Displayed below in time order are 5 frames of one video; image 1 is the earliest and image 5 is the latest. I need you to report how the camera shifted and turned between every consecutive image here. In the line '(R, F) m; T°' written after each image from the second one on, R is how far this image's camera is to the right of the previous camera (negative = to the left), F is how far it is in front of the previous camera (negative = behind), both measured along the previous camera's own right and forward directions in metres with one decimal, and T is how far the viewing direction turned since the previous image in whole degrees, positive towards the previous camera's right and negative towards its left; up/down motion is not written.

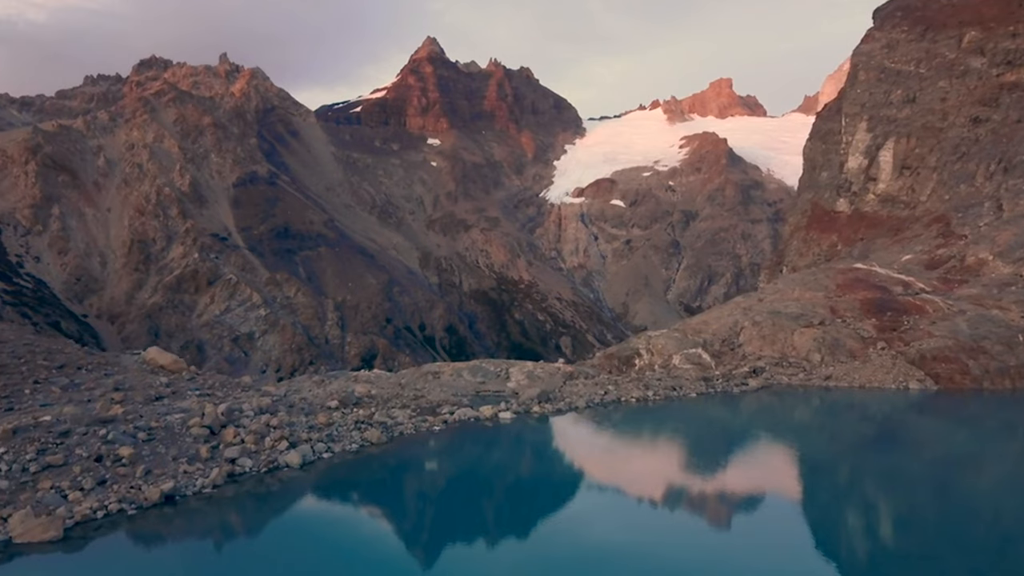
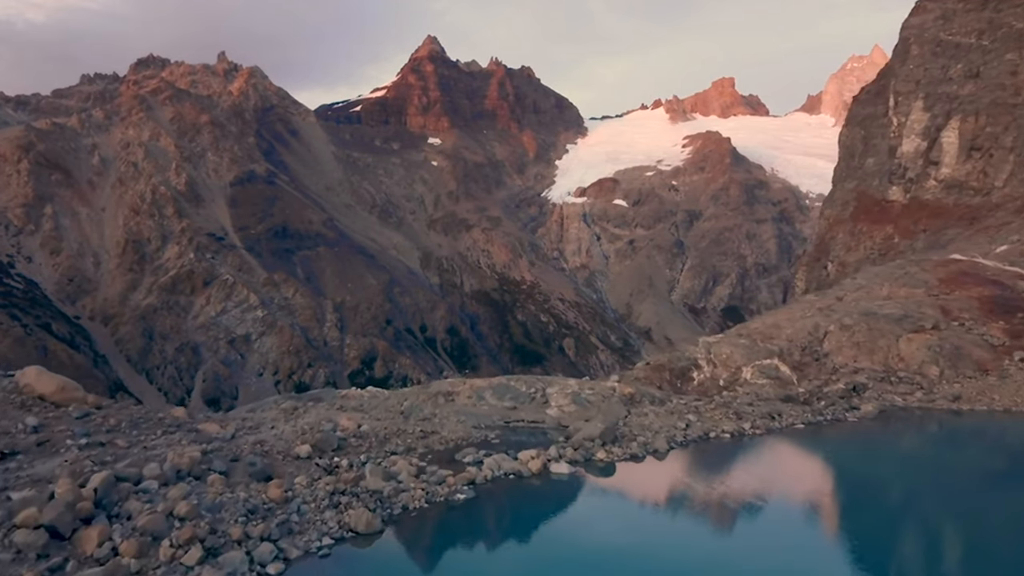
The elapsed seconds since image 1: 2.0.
(-0.4, +2.6) m; 0°
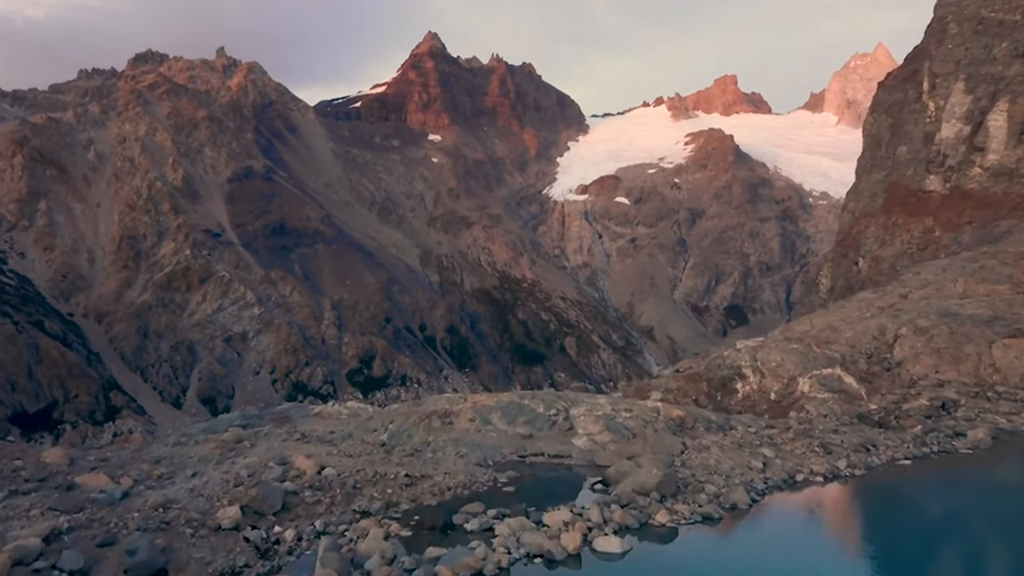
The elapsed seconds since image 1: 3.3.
(-0.1, +1.8) m; 0°
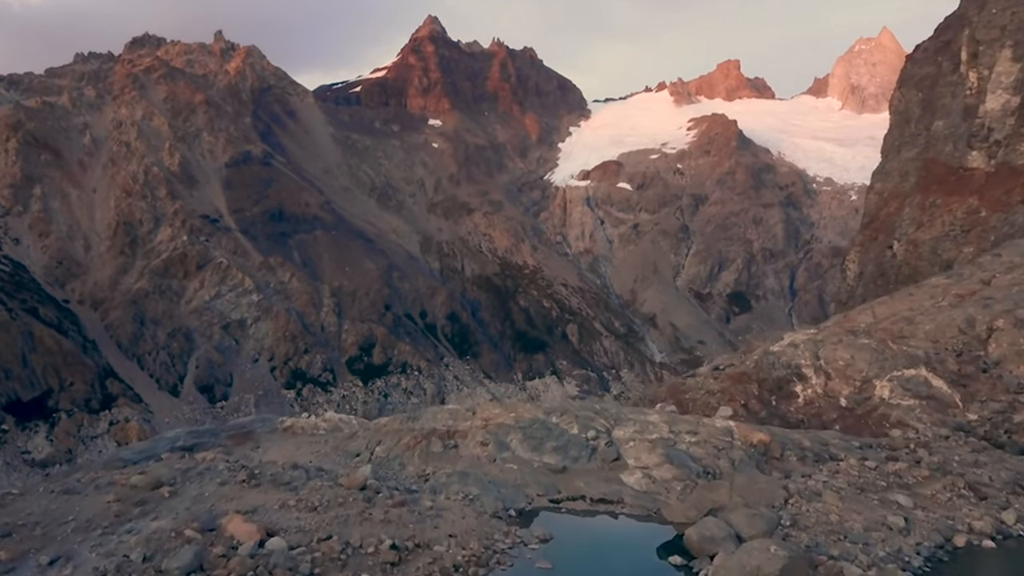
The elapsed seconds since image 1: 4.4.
(-0.1, +1.6) m; 0°
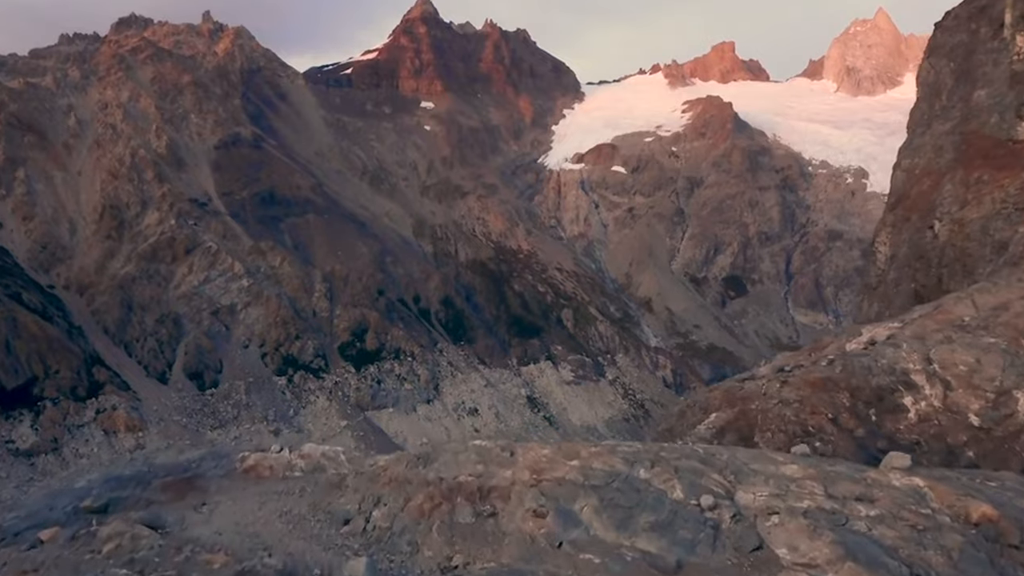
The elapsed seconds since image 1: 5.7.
(-0.3, +1.7) m; 0°
